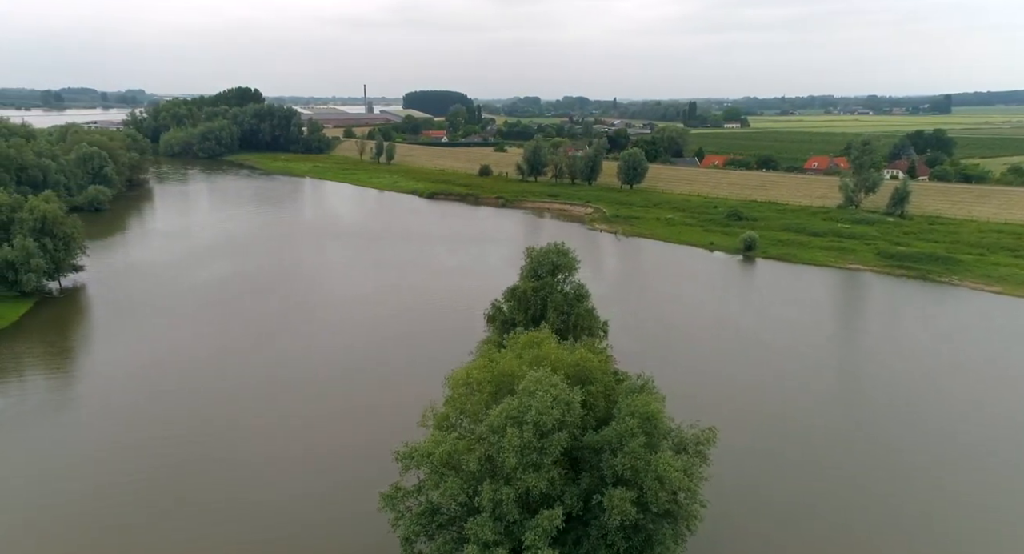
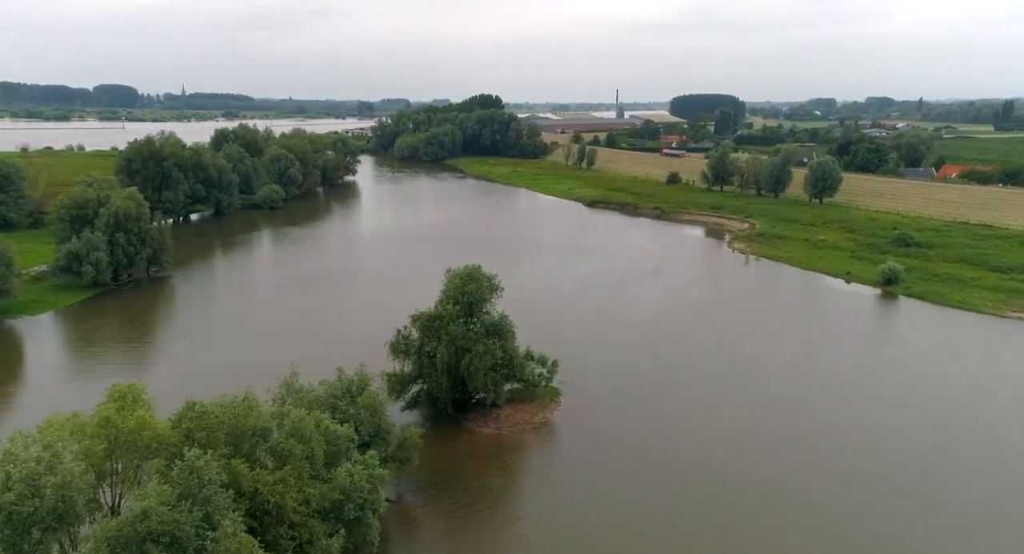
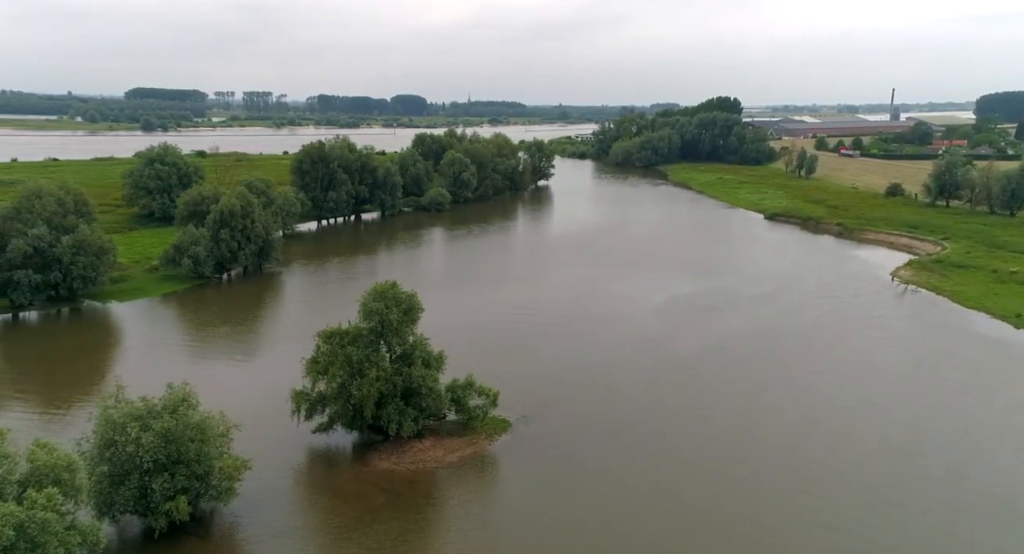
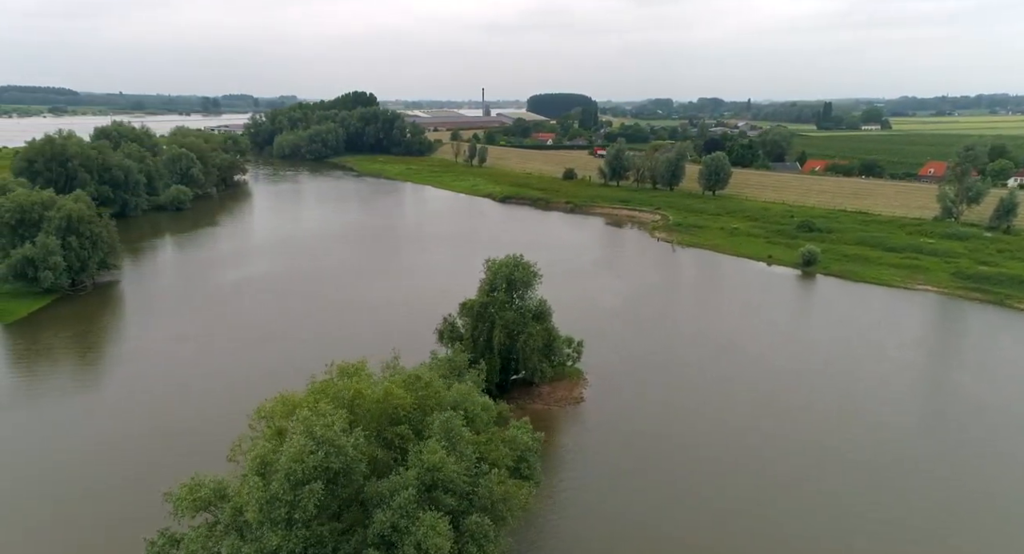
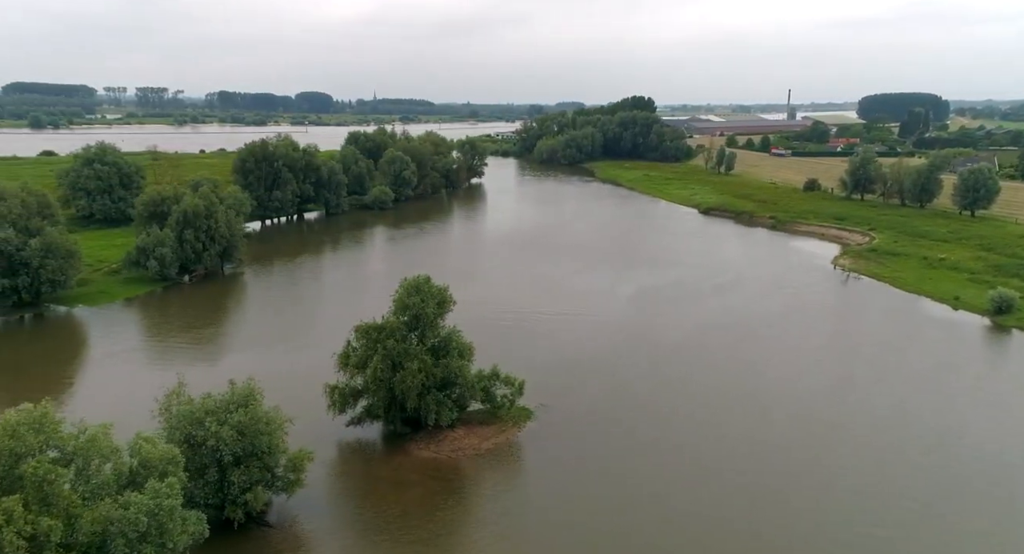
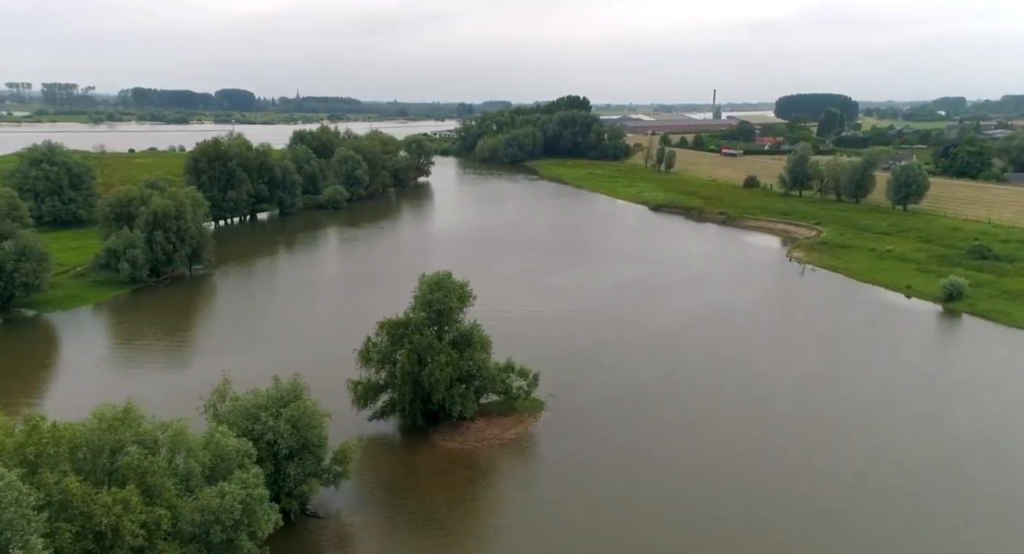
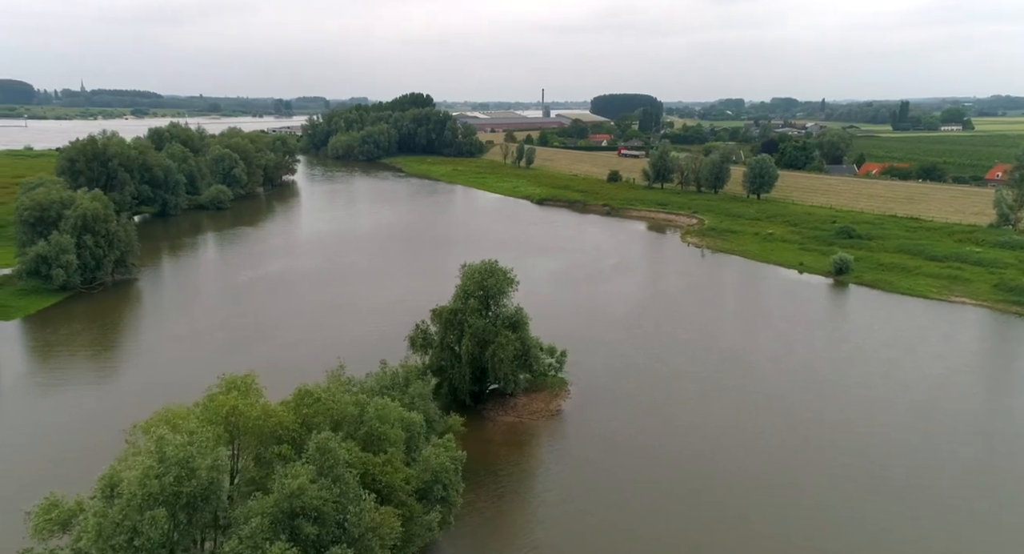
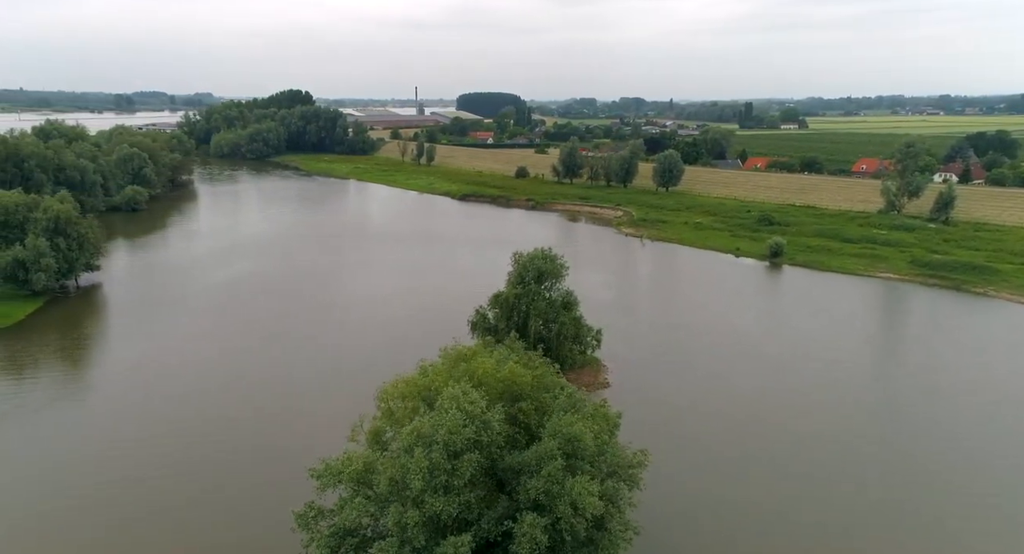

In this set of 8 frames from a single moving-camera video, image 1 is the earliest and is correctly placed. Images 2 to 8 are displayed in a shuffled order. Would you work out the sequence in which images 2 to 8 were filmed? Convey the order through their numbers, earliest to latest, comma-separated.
8, 4, 7, 2, 6, 5, 3
